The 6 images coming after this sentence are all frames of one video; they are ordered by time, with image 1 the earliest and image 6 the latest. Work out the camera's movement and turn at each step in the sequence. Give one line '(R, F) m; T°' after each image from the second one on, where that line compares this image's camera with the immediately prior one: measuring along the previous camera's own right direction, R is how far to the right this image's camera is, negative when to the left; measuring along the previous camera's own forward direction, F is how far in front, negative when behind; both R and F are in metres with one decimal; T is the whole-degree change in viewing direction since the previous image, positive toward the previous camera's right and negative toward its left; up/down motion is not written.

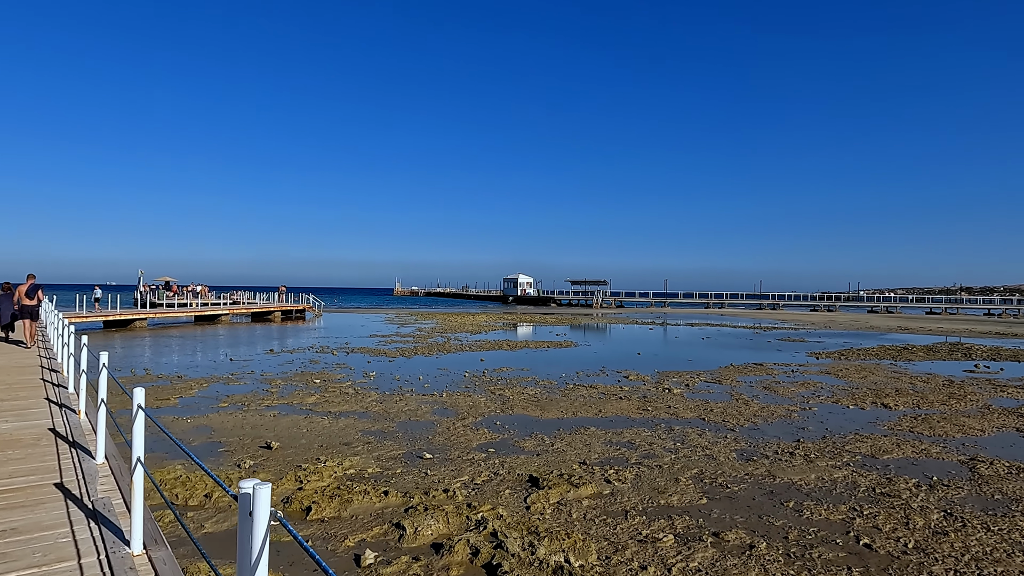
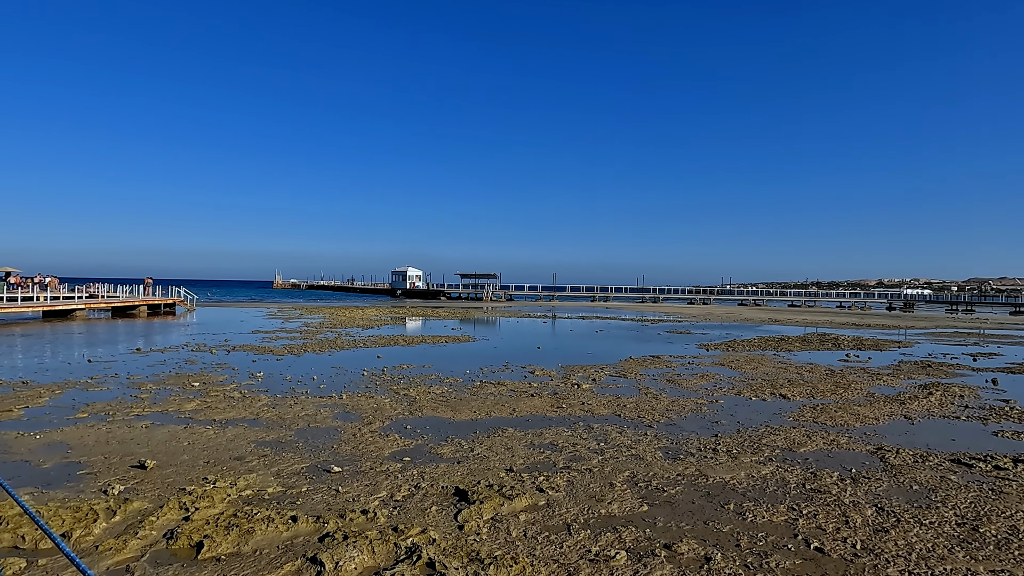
(-0.4, +0.7) m; +10°
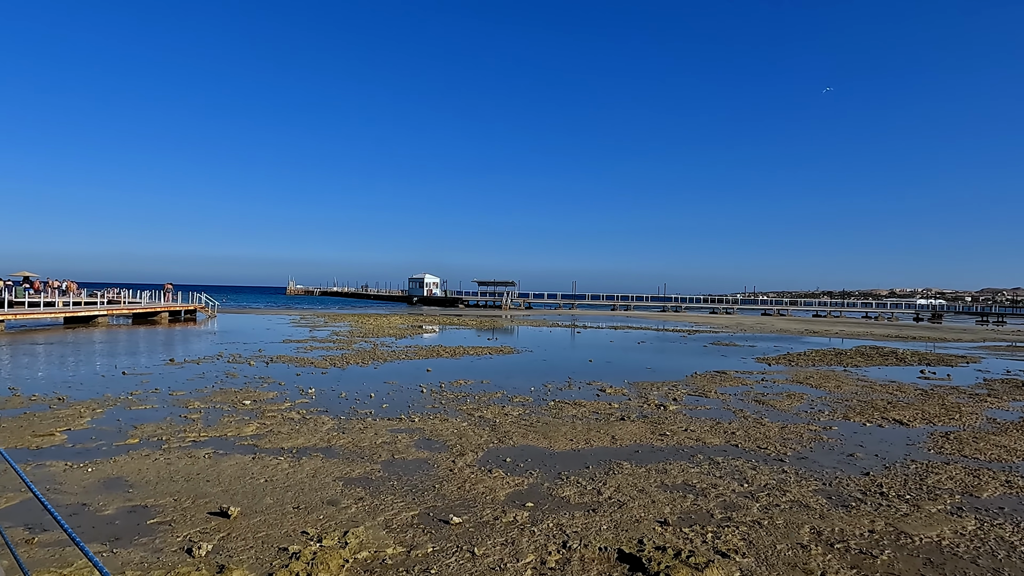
(-1.3, +1.2) m; -1°
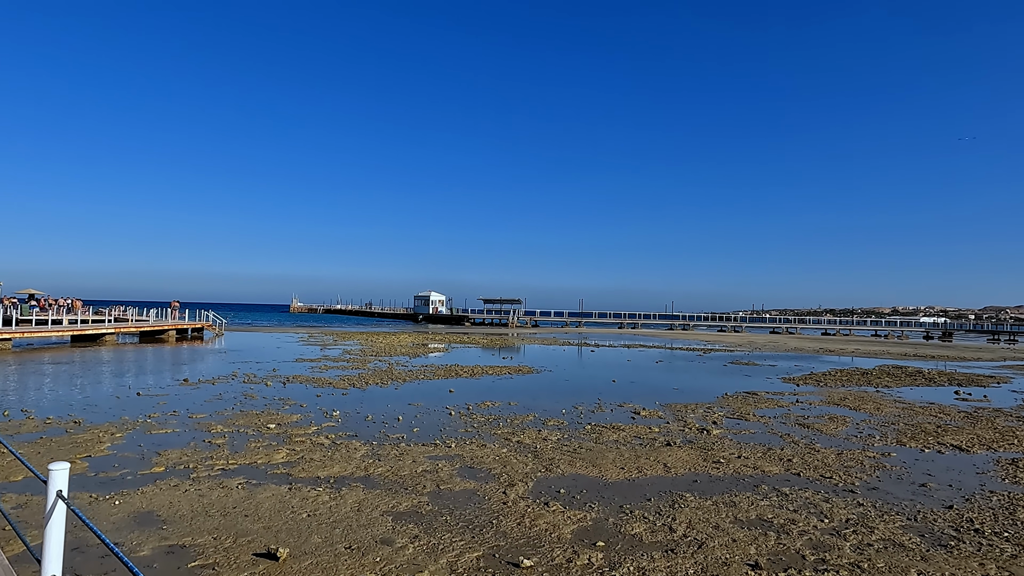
(-0.6, +0.5) m; 0°
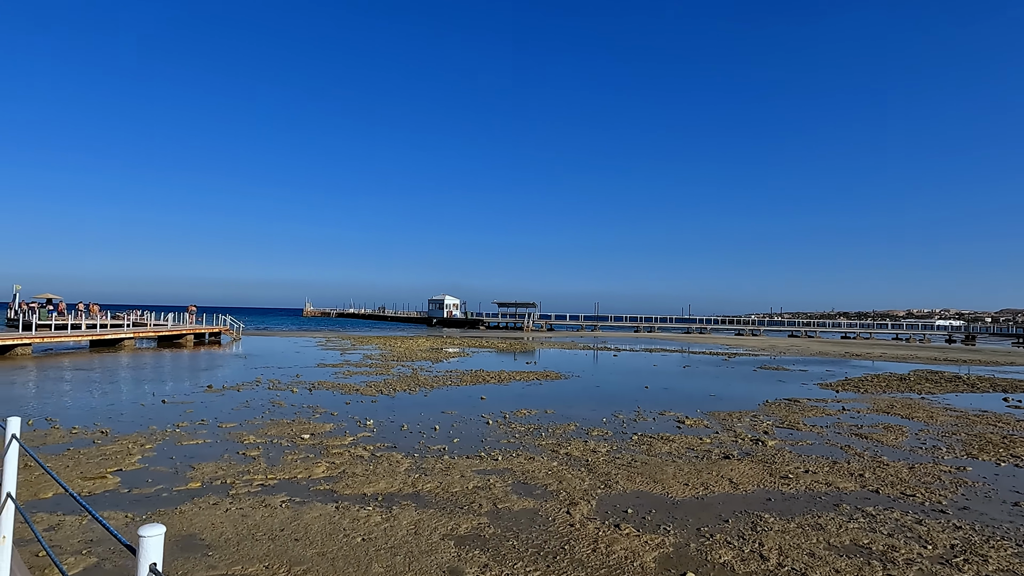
(-0.6, +0.5) m; -1°
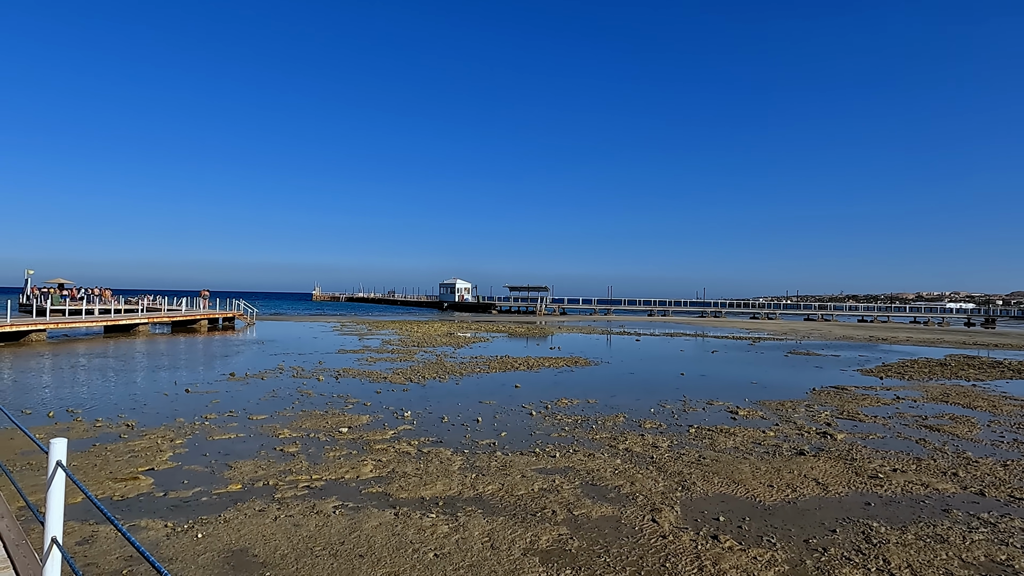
(-0.7, +0.7) m; -1°
